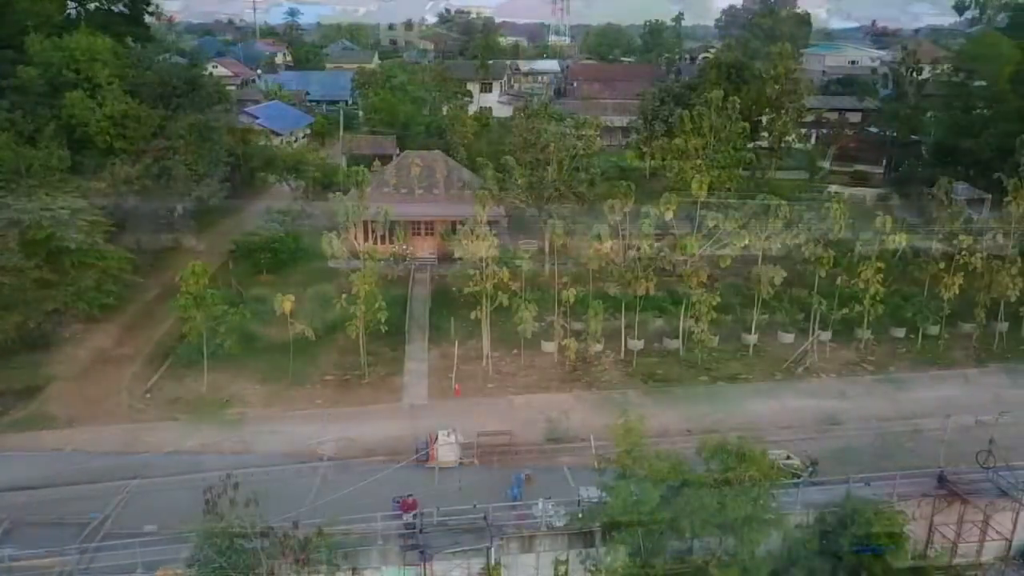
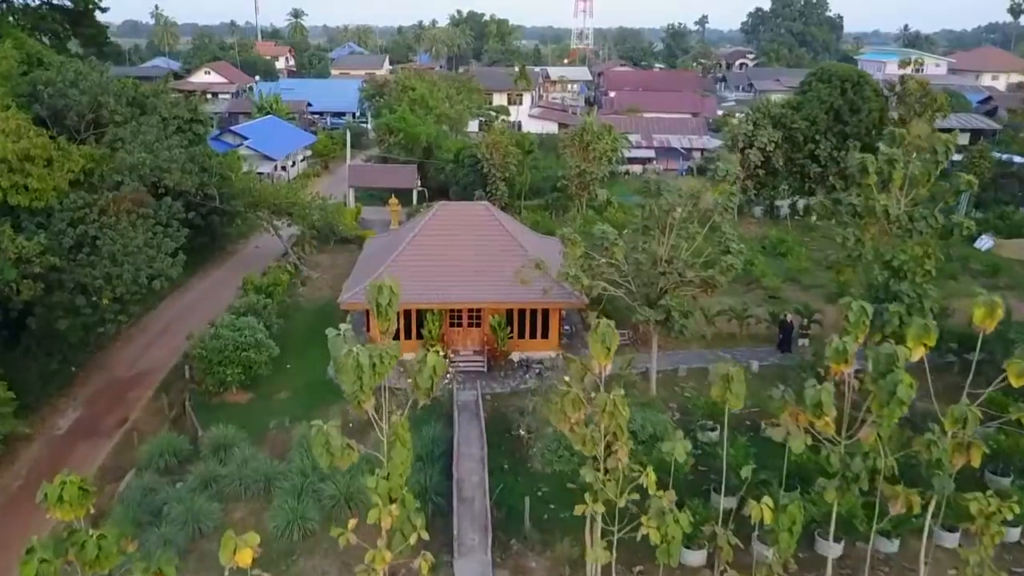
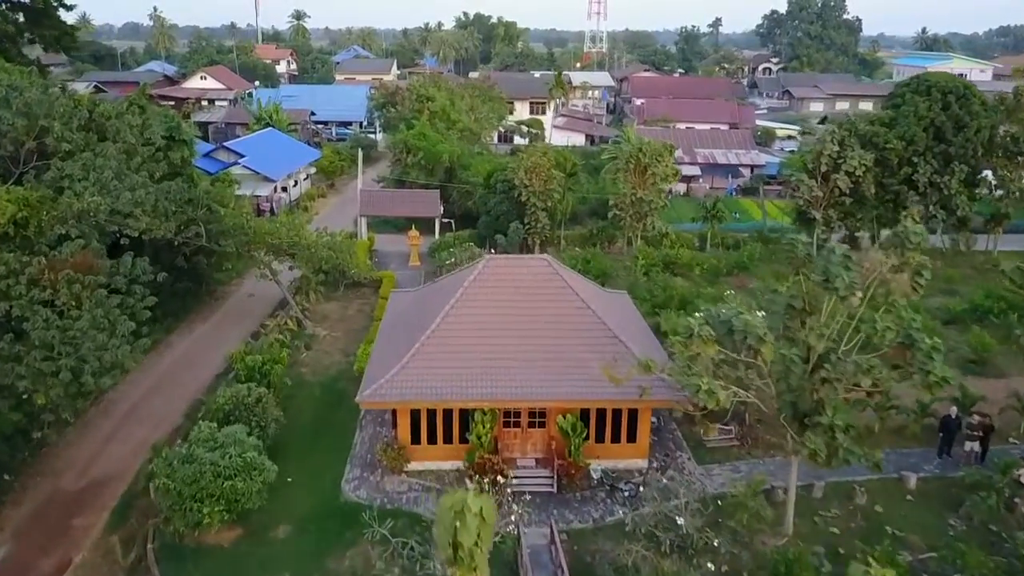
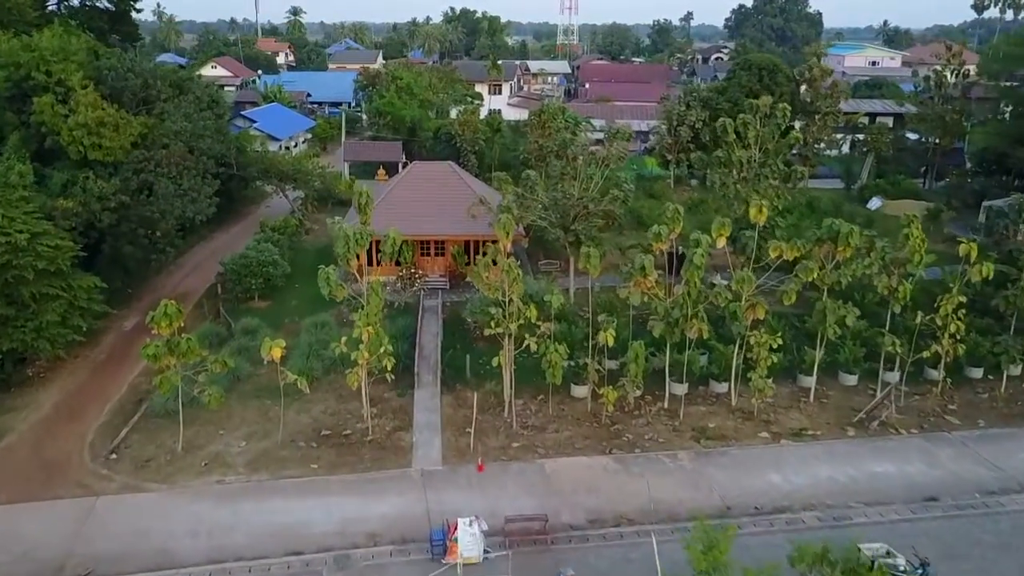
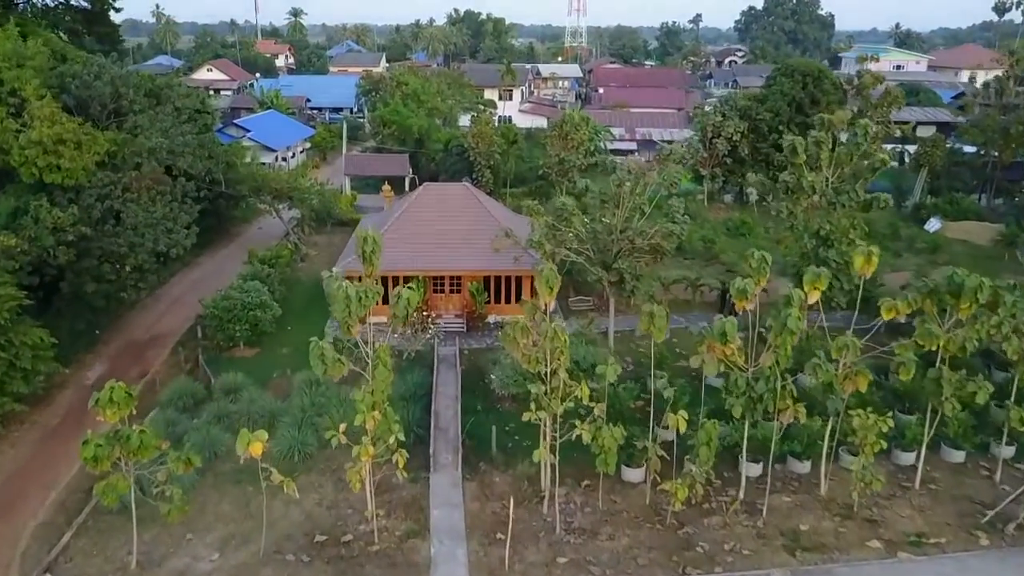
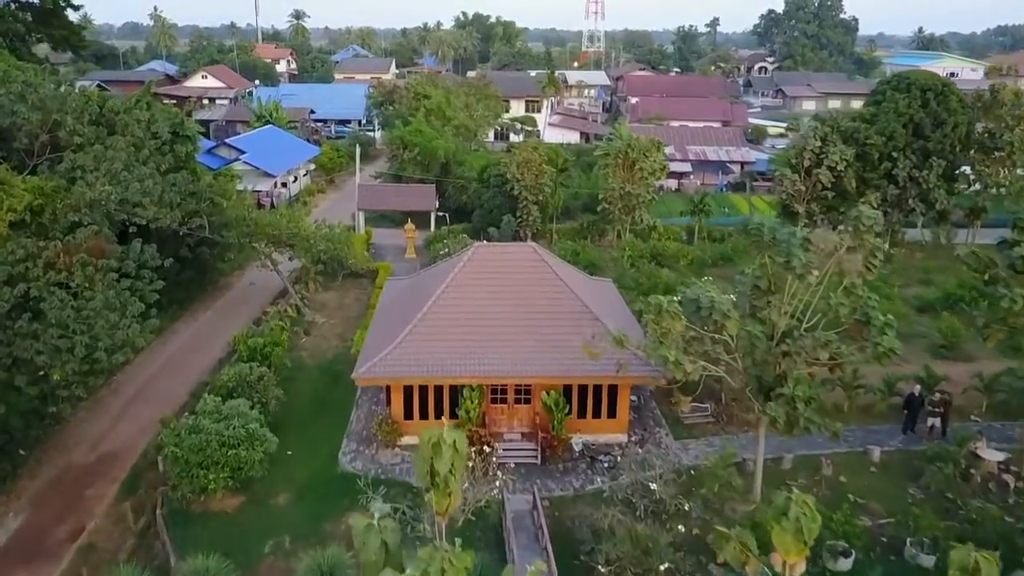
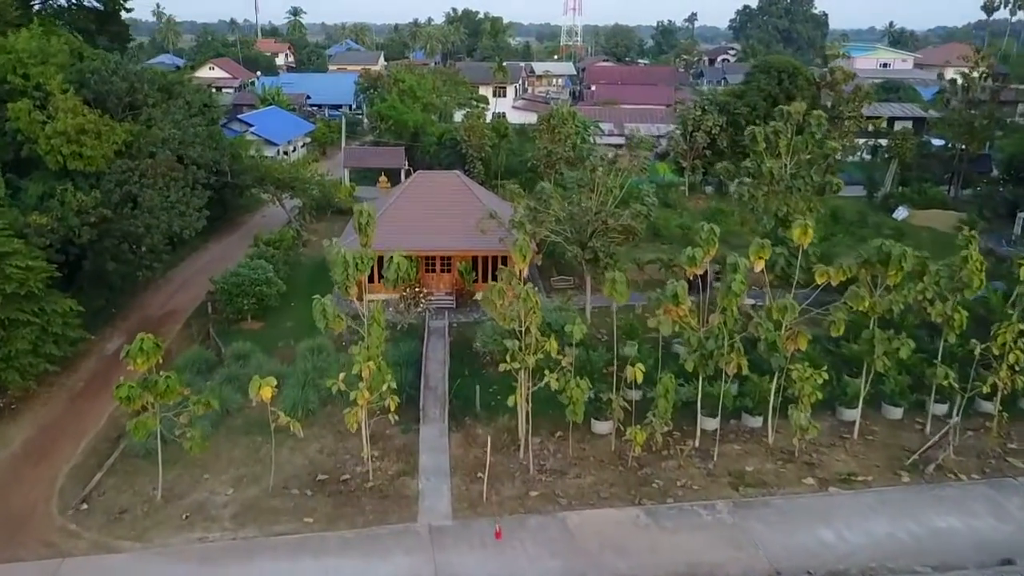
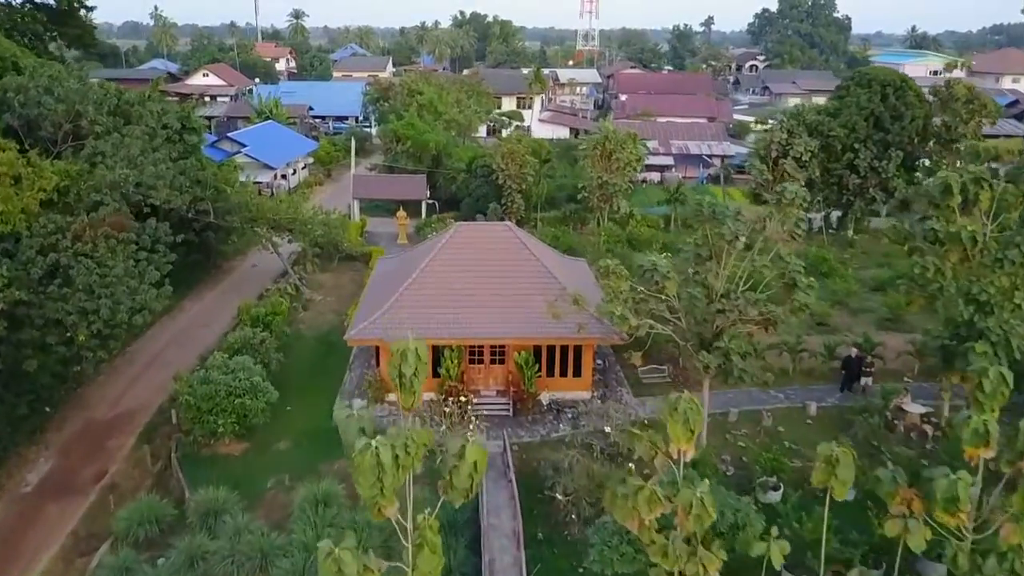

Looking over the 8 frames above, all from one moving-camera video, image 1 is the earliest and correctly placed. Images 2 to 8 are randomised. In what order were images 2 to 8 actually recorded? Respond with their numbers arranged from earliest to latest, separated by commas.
4, 7, 5, 2, 8, 6, 3
